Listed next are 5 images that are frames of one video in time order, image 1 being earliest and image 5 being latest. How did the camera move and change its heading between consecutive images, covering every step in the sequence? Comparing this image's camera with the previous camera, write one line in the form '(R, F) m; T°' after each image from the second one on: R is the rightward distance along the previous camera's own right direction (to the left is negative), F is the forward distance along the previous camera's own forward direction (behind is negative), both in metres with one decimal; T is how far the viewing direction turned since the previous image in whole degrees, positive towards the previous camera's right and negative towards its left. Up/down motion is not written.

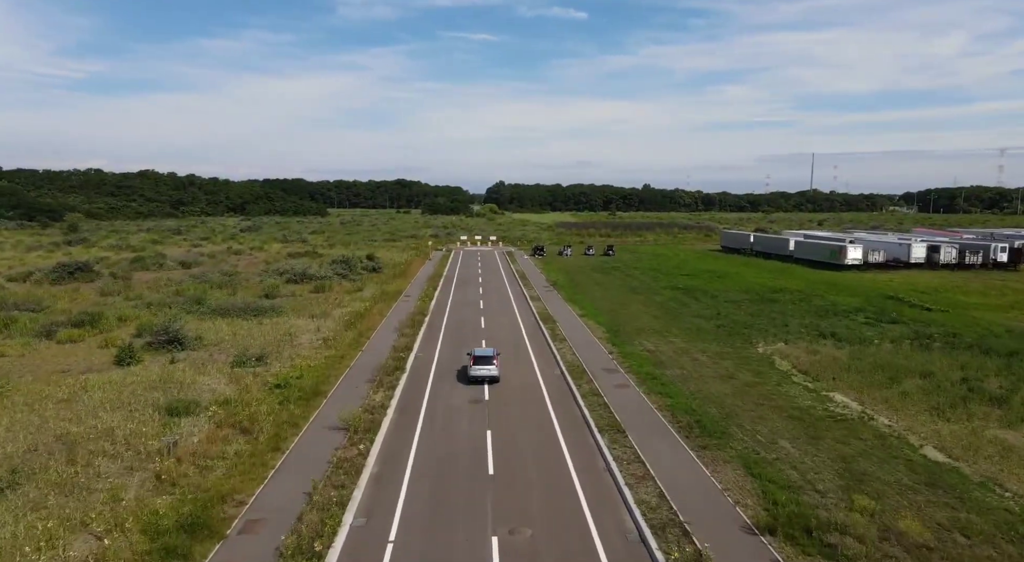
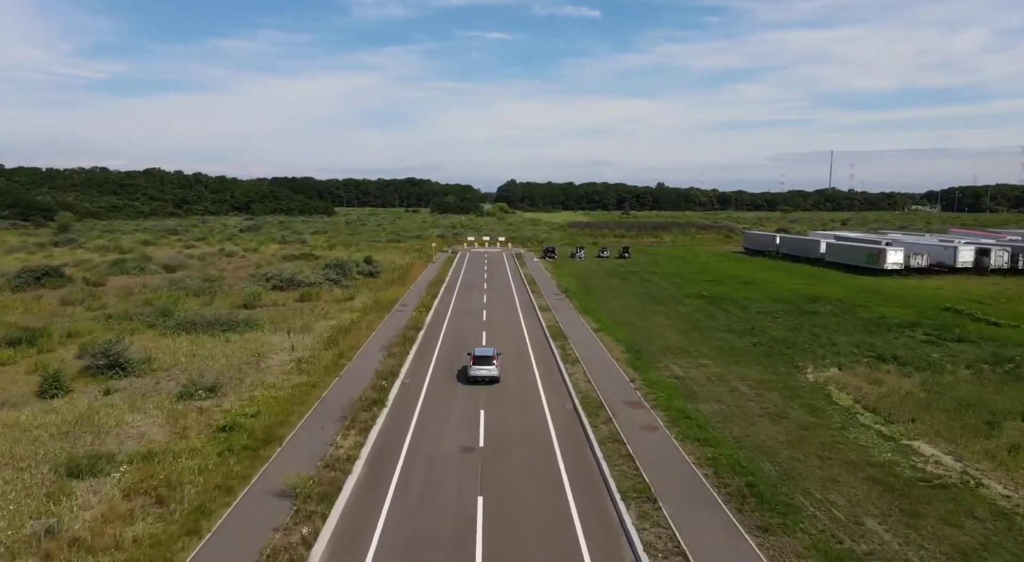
(+0.3, +5.2) m; -1°
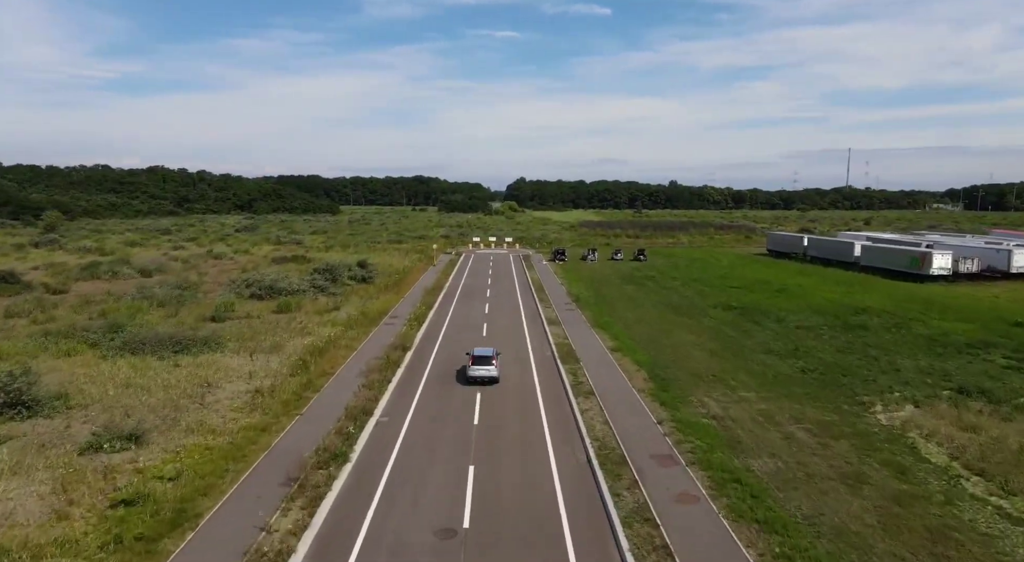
(+0.3, +5.4) m; -1°
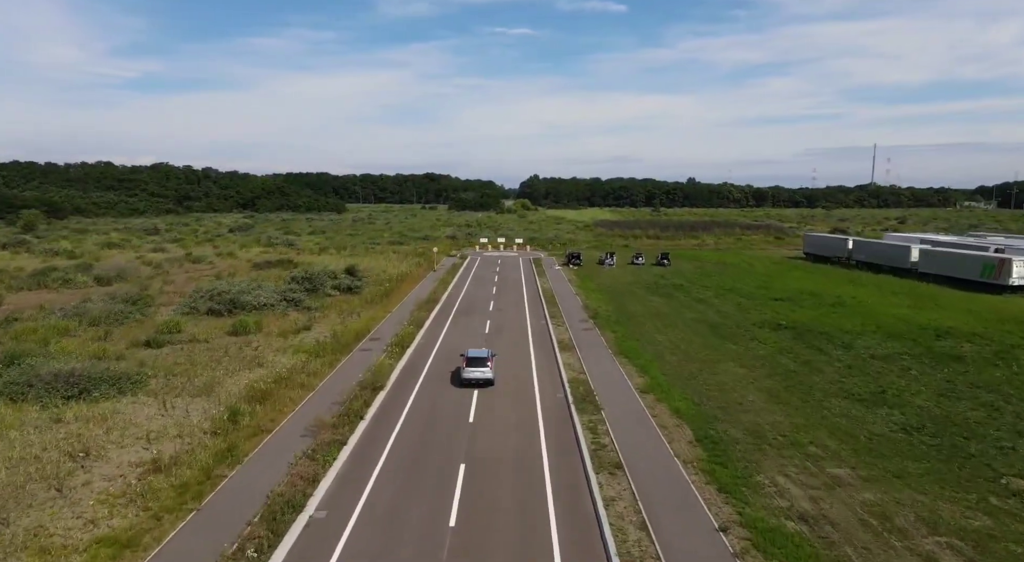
(+0.5, +7.5) m; -1°
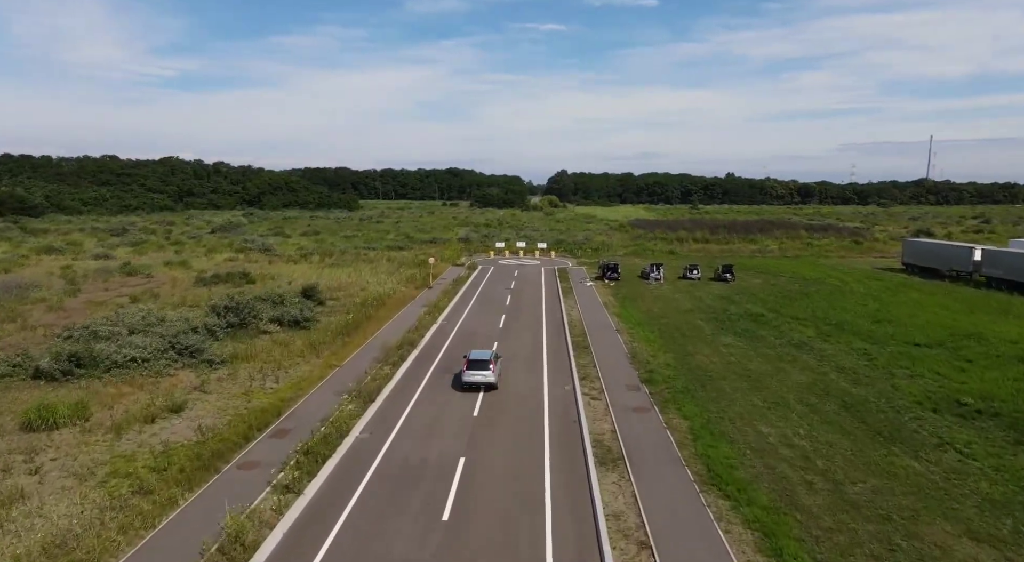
(+0.7, +15.1) m; -2°
